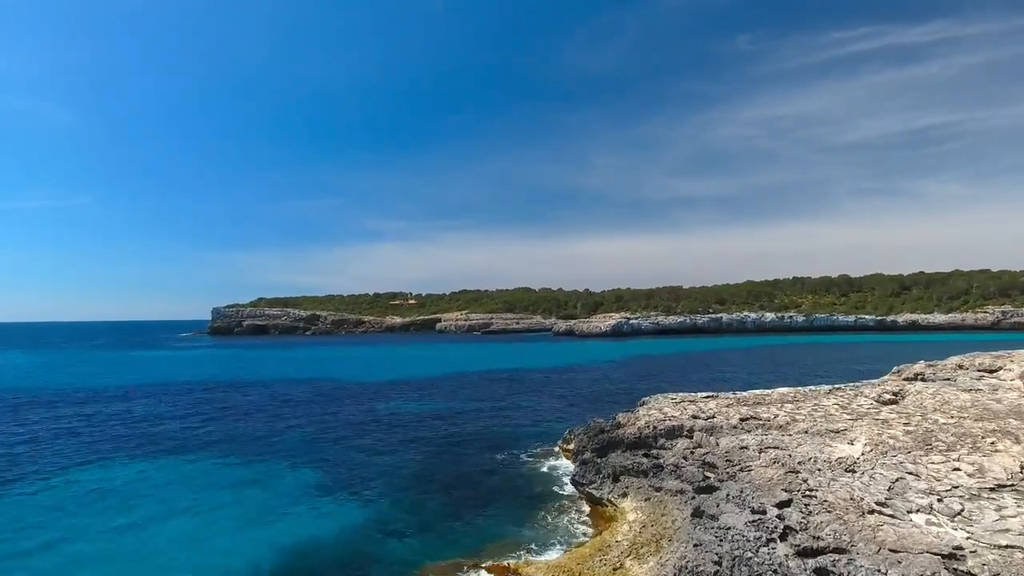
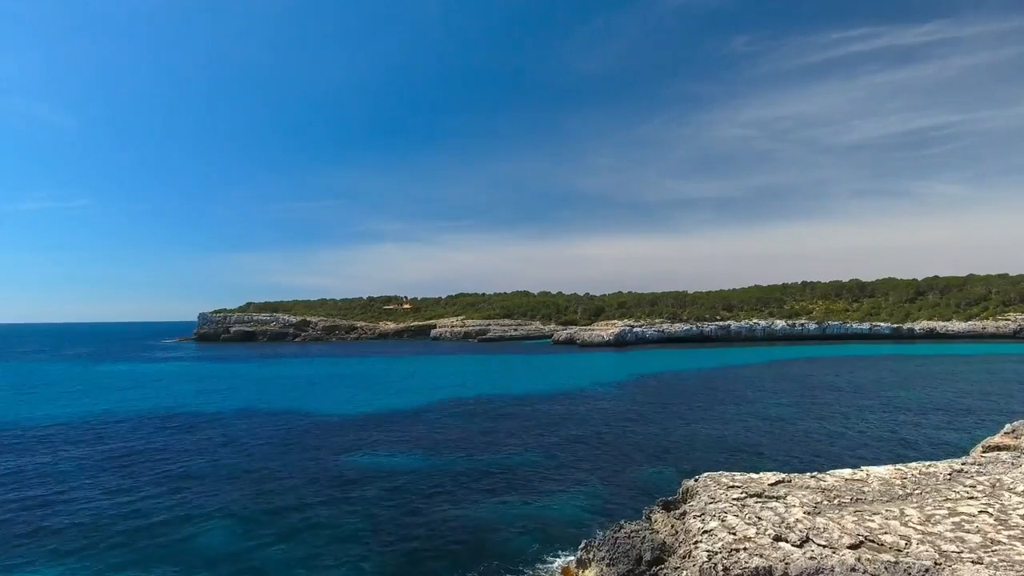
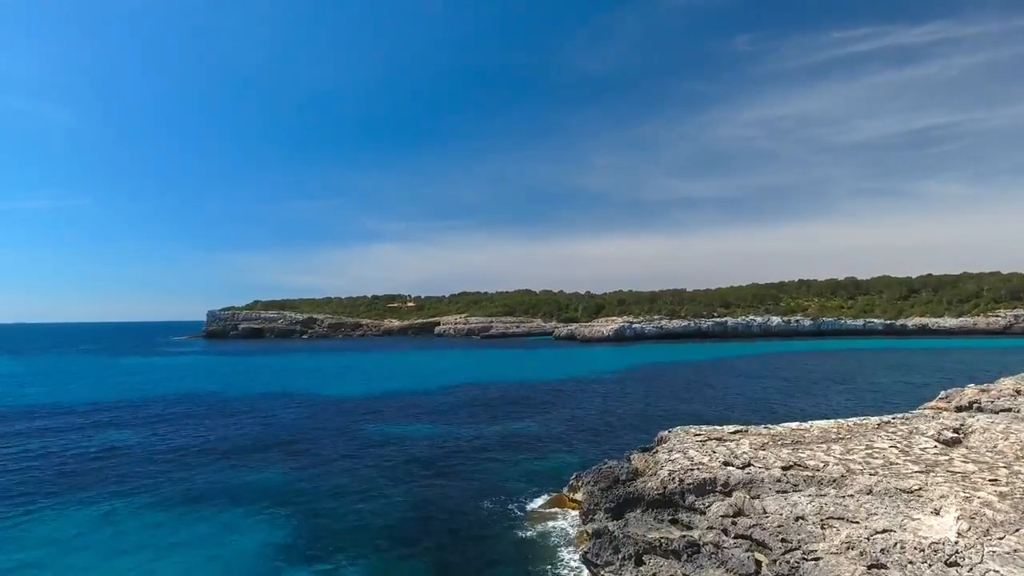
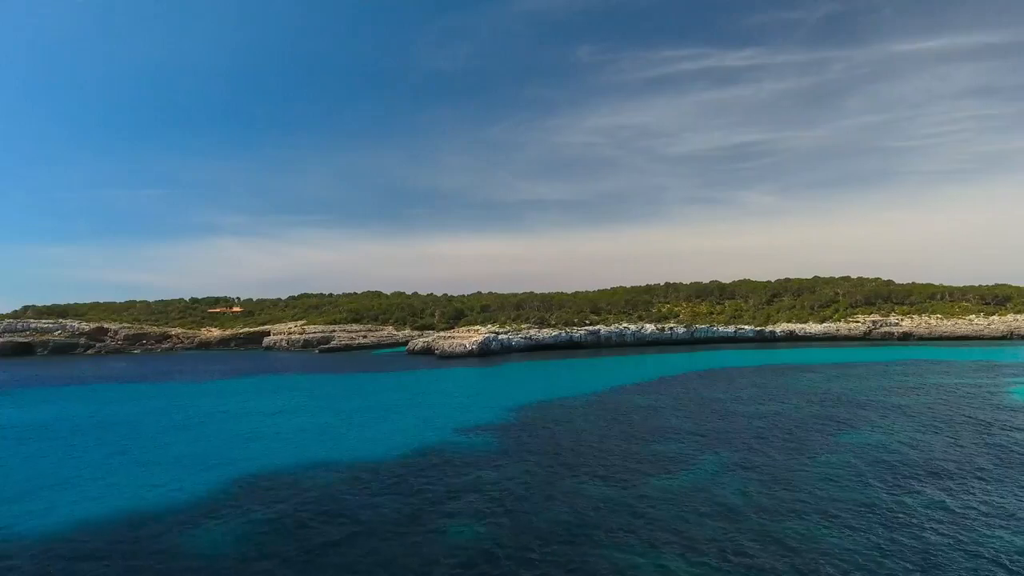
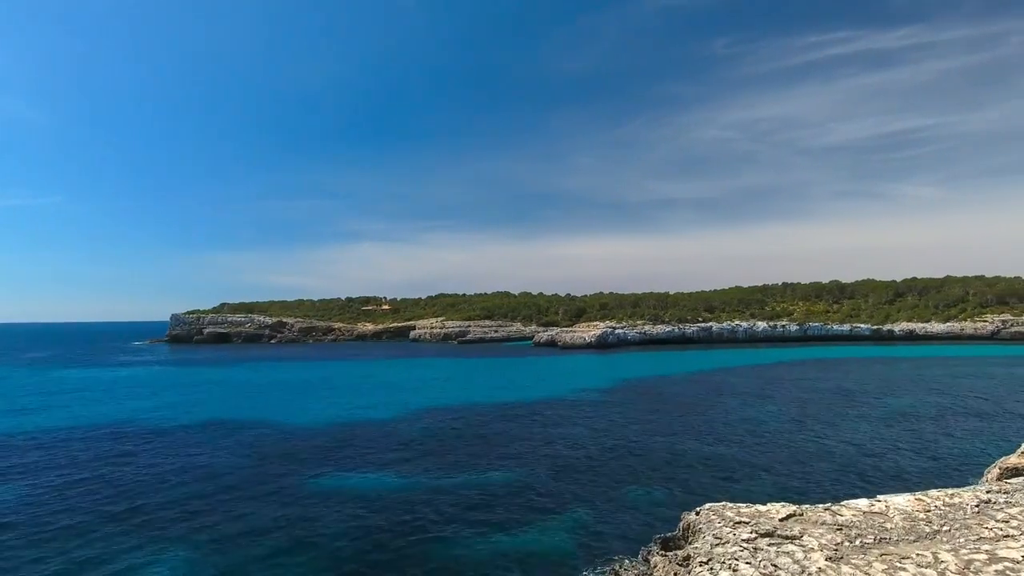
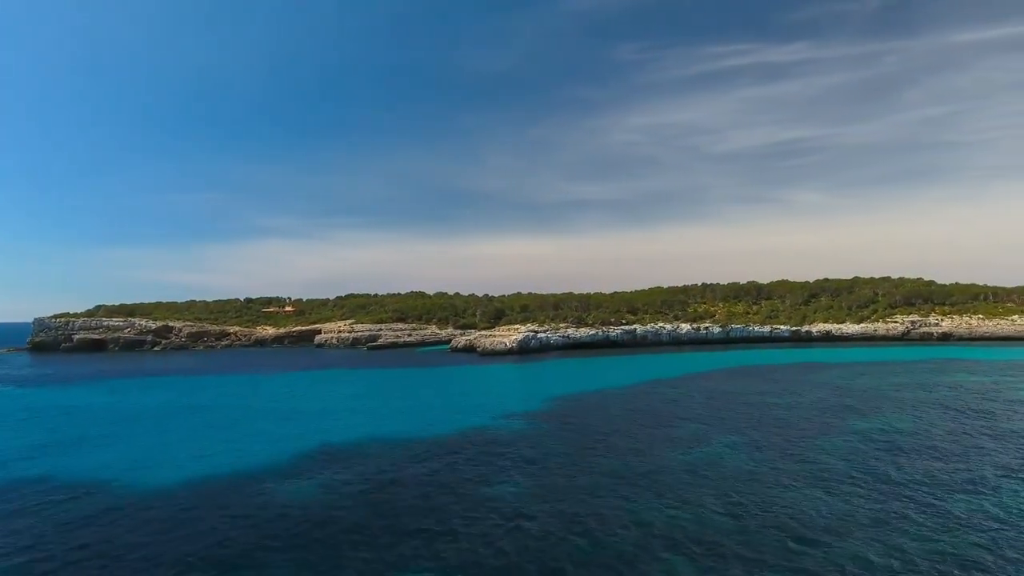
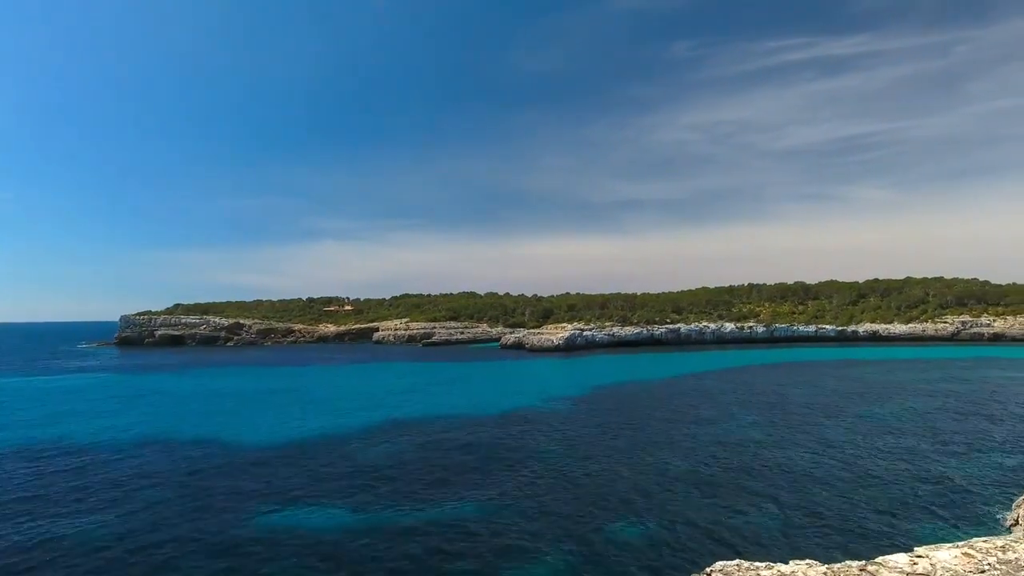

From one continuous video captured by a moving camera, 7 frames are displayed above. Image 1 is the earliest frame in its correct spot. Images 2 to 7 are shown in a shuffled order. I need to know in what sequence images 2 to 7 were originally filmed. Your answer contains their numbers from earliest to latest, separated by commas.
3, 2, 5, 7, 6, 4
